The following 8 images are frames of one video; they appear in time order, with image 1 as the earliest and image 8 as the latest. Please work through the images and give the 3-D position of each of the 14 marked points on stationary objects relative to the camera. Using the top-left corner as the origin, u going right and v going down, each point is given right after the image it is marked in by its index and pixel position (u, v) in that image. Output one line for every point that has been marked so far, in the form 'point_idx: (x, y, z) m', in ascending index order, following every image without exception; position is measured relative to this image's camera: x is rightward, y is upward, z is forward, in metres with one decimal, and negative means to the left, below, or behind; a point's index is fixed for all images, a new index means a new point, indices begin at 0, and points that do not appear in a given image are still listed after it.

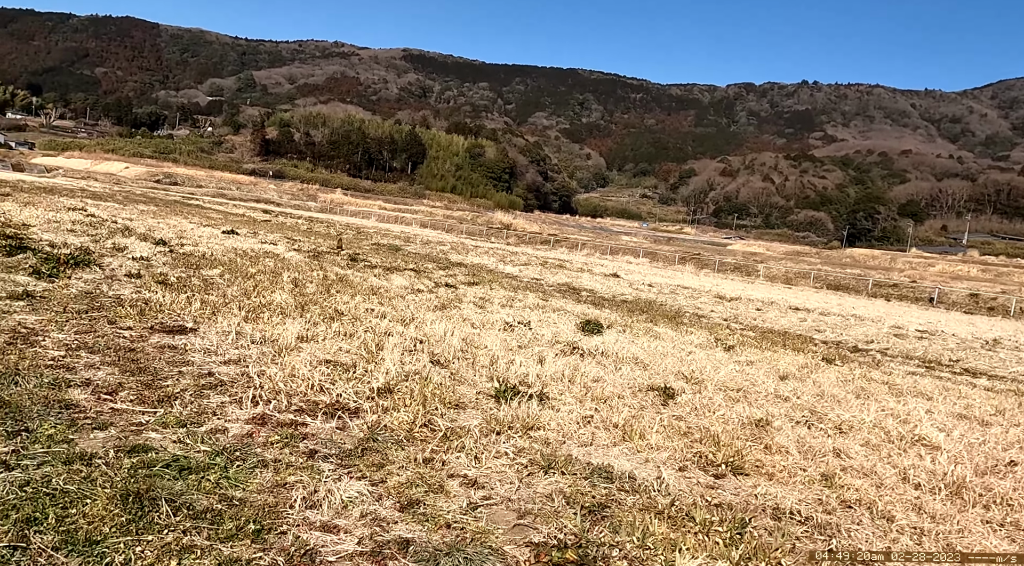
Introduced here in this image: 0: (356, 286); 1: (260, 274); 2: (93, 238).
0: (-2.1, 0.0, +12.4) m
1: (-3.5, +0.1, +12.9) m
2: (-7.8, +0.9, +17.2) m
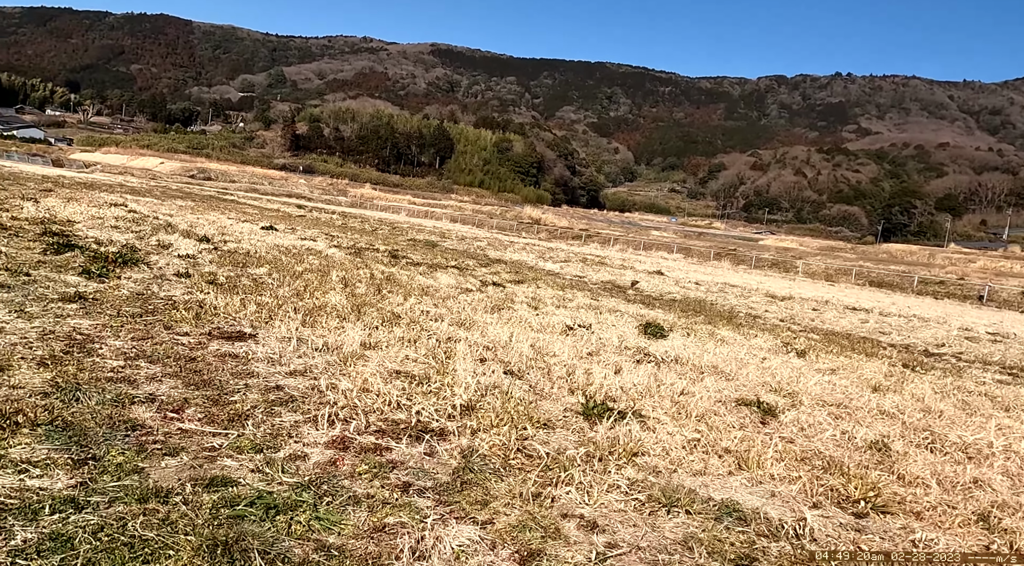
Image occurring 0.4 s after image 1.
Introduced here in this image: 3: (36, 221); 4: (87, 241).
0: (-1.4, 0.0, +12.1) m
1: (-2.8, +0.2, +12.7) m
2: (-6.9, +0.9, +17.1) m
3: (-9.0, +1.1, +17.5) m
4: (-6.5, +0.7, +14.1) m
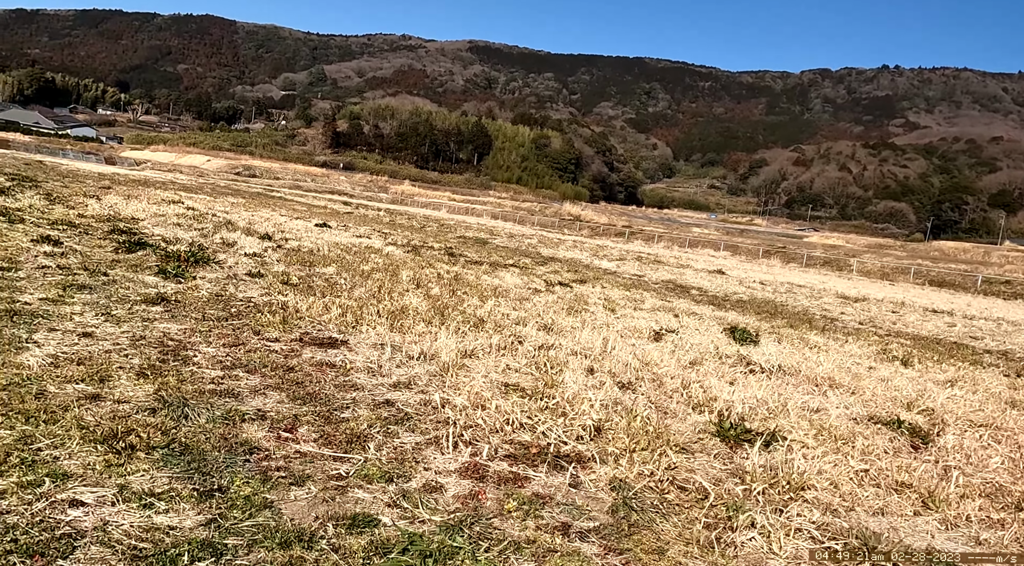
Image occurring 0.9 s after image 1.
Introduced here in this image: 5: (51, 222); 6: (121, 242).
0: (-0.5, 0.0, +11.8) m
1: (-1.8, +0.2, +12.4) m
2: (-5.7, +1.0, +17.0) m
3: (-7.8, +1.2, +17.5) m
4: (-5.5, +0.7, +14.0) m
5: (-7.6, +1.0, +15.4) m
6: (-5.4, +0.6, +12.7) m
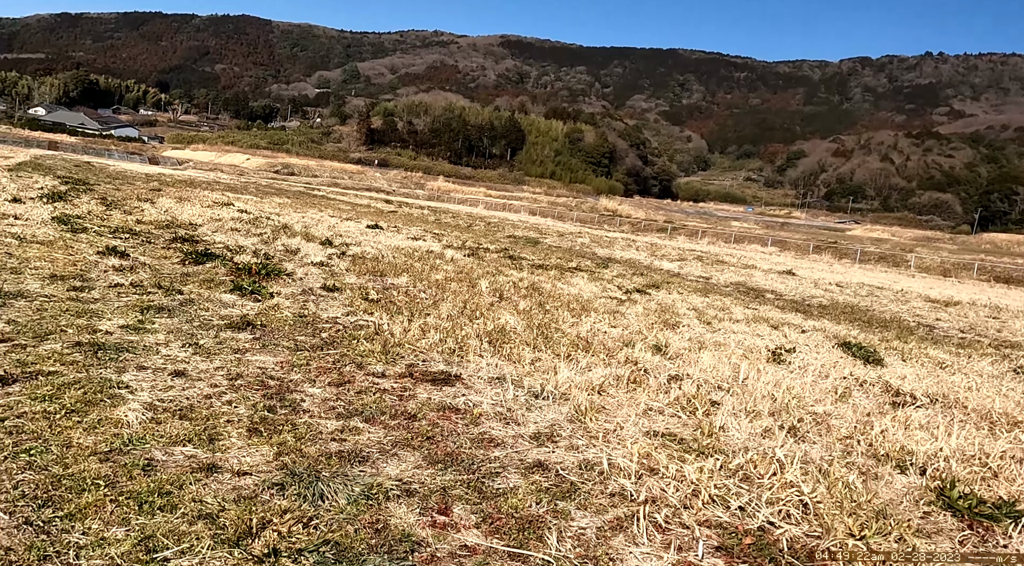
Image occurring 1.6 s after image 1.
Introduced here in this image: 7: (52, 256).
0: (+0.5, -0.1, +11.1) m
1: (-0.8, 0.0, +11.8) m
2: (-4.5, +0.8, +16.6) m
3: (-6.6, +1.1, +17.1) m
4: (-4.4, +0.5, +13.6) m
5: (-6.5, +0.9, +15.0) m
6: (-4.3, +0.4, +12.3) m
7: (-5.0, +0.3, +10.2) m
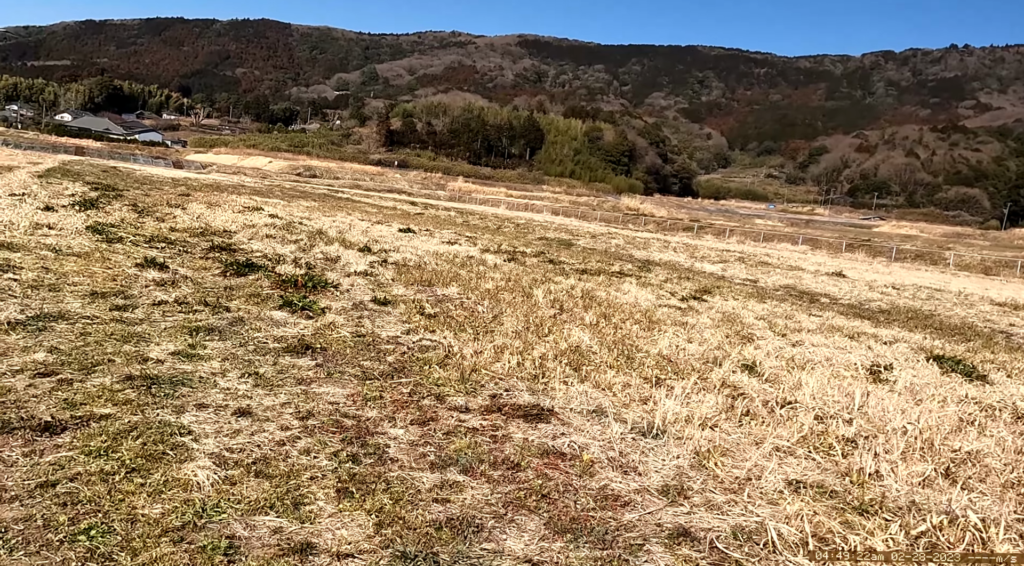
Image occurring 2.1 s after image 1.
0: (+1.1, -0.3, +10.6) m
1: (-0.1, -0.1, +11.3) m
2: (-3.7, +0.7, +16.1) m
3: (-5.8, +0.9, +16.7) m
4: (-3.7, +0.4, +13.1) m
5: (-5.7, +0.7, +14.6) m
6: (-3.7, +0.3, +11.8) m
7: (-4.4, +0.2, +9.8) m
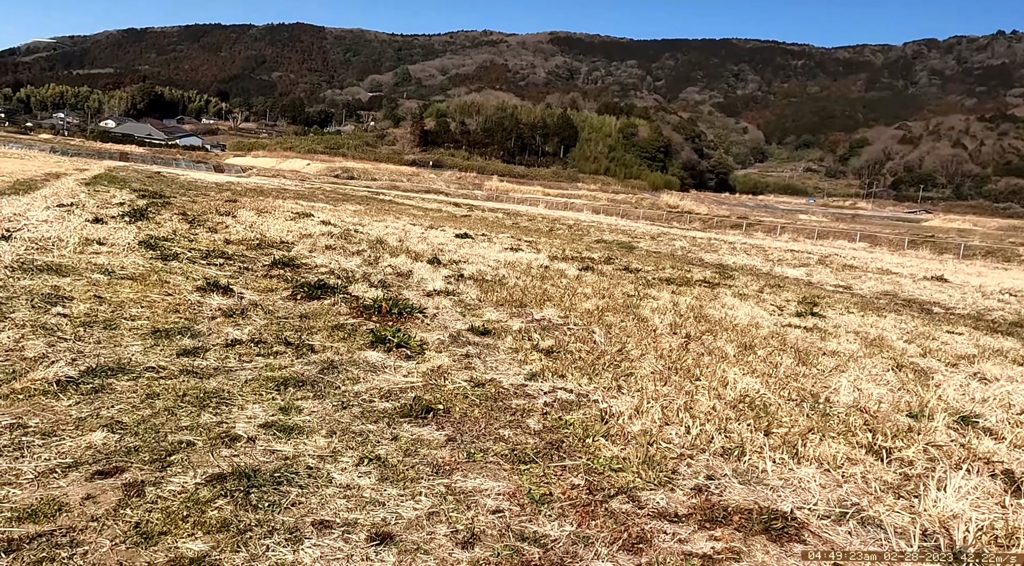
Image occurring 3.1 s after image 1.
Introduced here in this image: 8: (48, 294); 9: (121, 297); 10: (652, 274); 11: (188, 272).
0: (+2.2, -0.4, +9.2) m
1: (+1.0, -0.3, +10.0) m
2: (-2.4, +0.4, +15.0) m
3: (-4.4, +0.6, +15.6) m
4: (-2.5, +0.1, +12.0) m
5: (-4.5, +0.4, +13.5) m
6: (-2.6, 0.0, +10.7) m
7: (-3.4, -0.1, +8.7) m
8: (-3.9, -0.1, +8.1) m
9: (-3.4, -0.2, +8.2) m
10: (+2.7, +0.2, +17.7) m
11: (-3.8, +0.1, +10.8) m
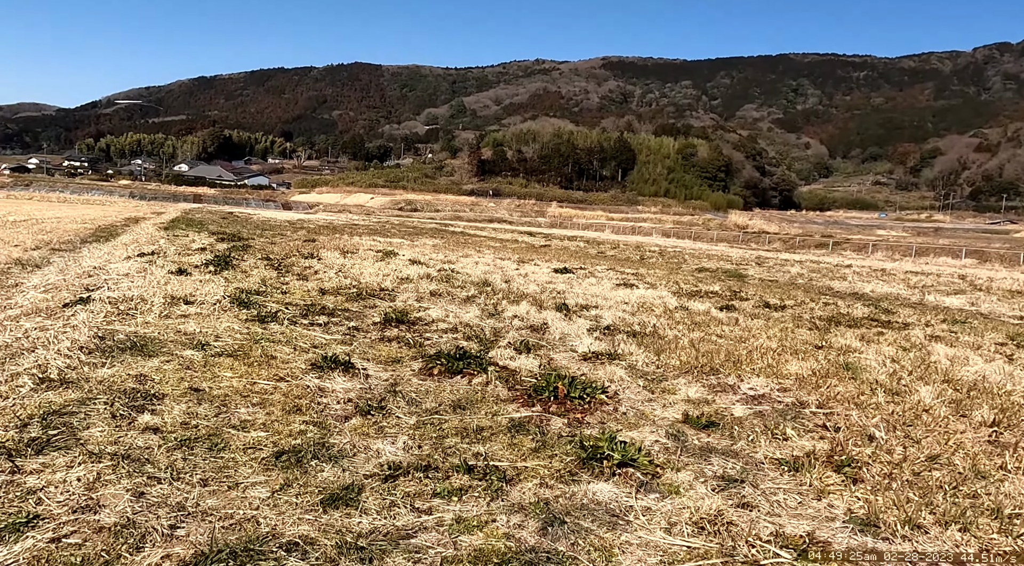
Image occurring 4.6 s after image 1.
0: (+3.8, -0.9, +6.9) m
1: (+2.6, -0.8, +7.8) m
2: (-0.5, -0.3, +13.0) m
3: (-2.4, -0.2, +13.8) m
4: (-0.8, -0.5, +10.0) m
5: (-2.6, -0.4, +11.7) m
6: (-0.9, -0.6, +8.8) m
7: (-1.8, -0.7, +6.8) m
8: (-2.5, -0.7, +6.3) m
9: (-1.9, -0.7, +6.3) m
10: (+4.8, -0.5, +15.4) m
11: (-2.1, -0.6, +8.9) m
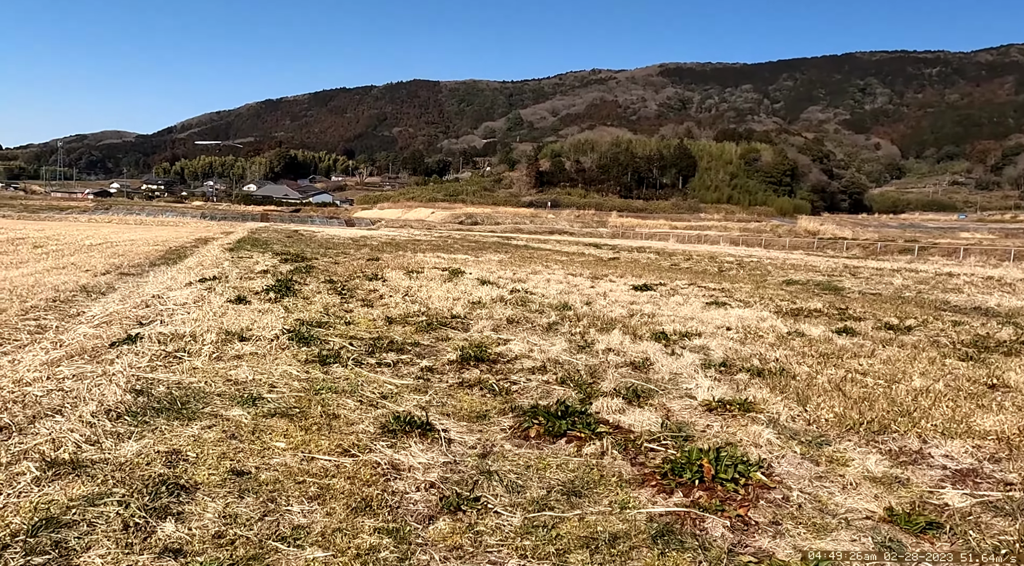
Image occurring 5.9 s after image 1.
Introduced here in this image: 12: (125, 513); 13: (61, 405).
0: (+4.5, -1.0, +5.1) m
1: (+3.3, -1.0, +6.1) m
2: (+0.7, -0.7, +11.5) m
3: (-1.2, -0.6, +12.5) m
4: (+0.2, -0.8, +8.6) m
5: (-1.6, -0.7, +10.4) m
6: (0.0, -0.9, +7.3) m
7: (-1.1, -1.0, +5.4) m
8: (-1.8, -1.0, +4.9) m
9: (-1.3, -1.0, +4.9) m
10: (+6.1, -0.7, +13.5) m
11: (-1.2, -0.9, +7.6) m
12: (-1.9, -1.1, +4.4) m
13: (-3.3, -0.9, +6.8) m
